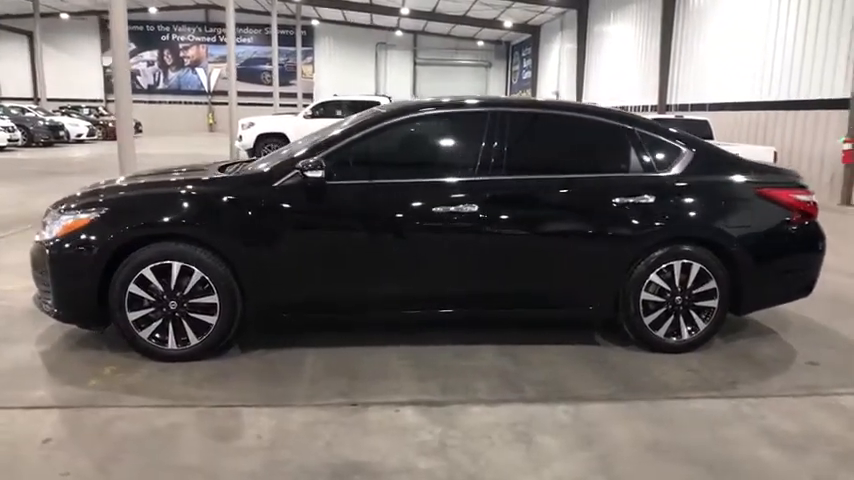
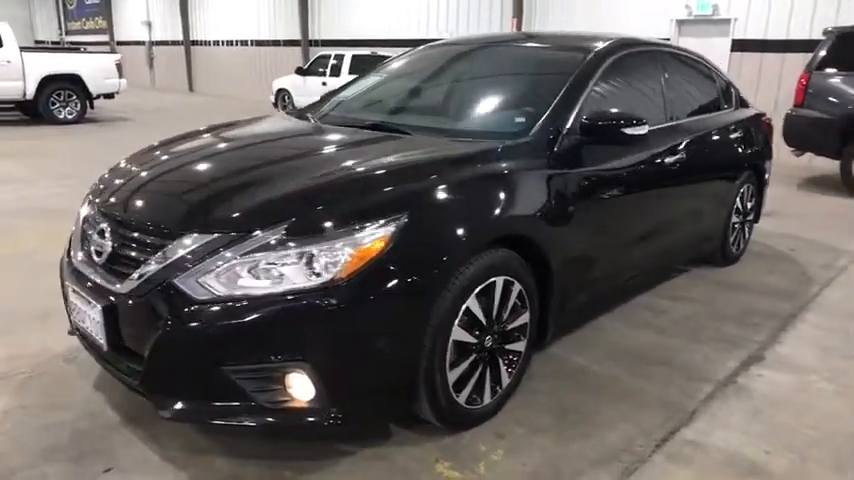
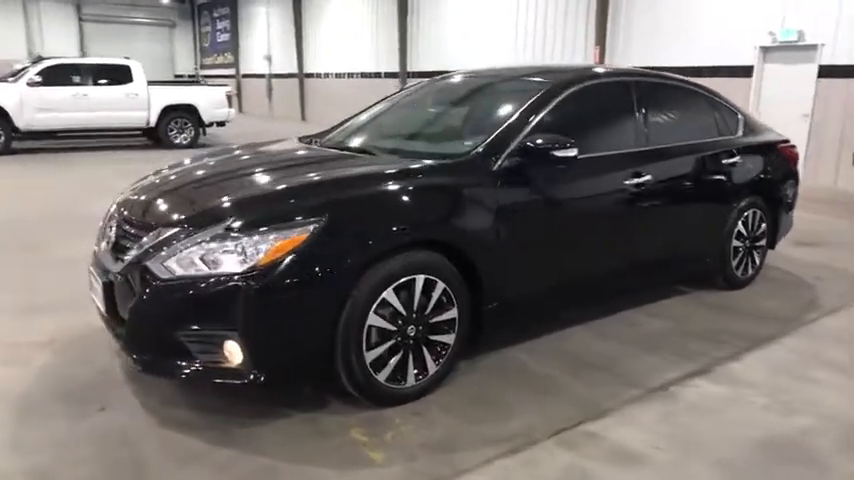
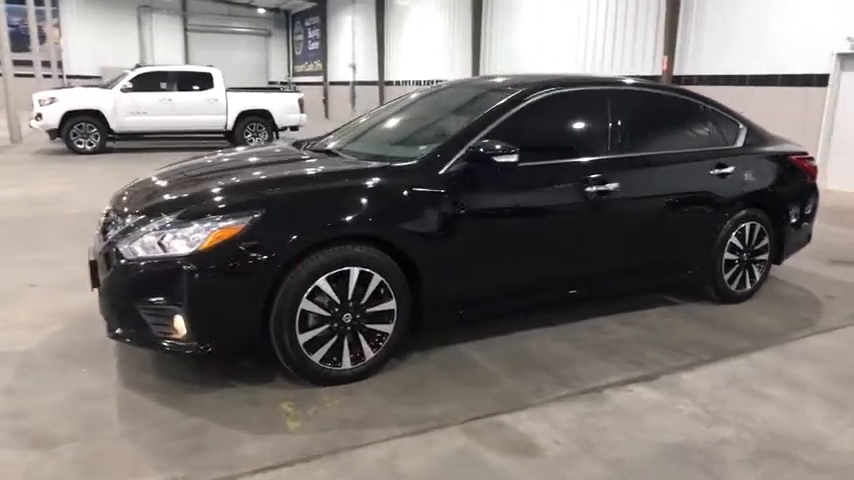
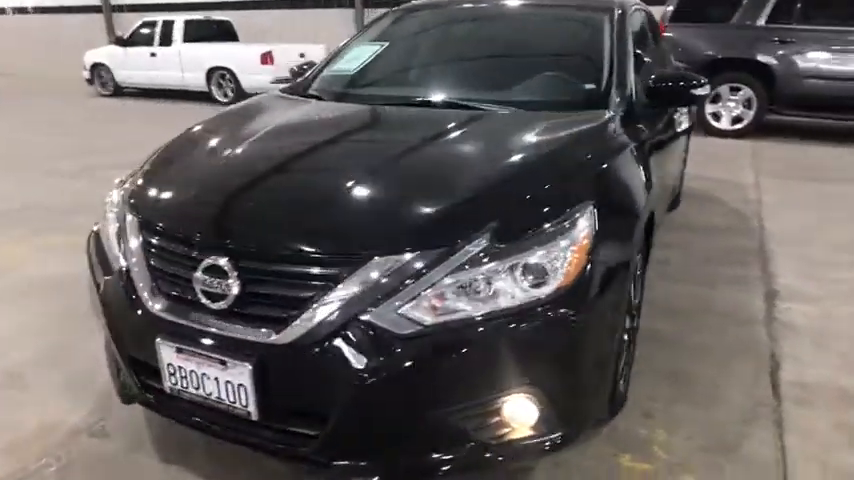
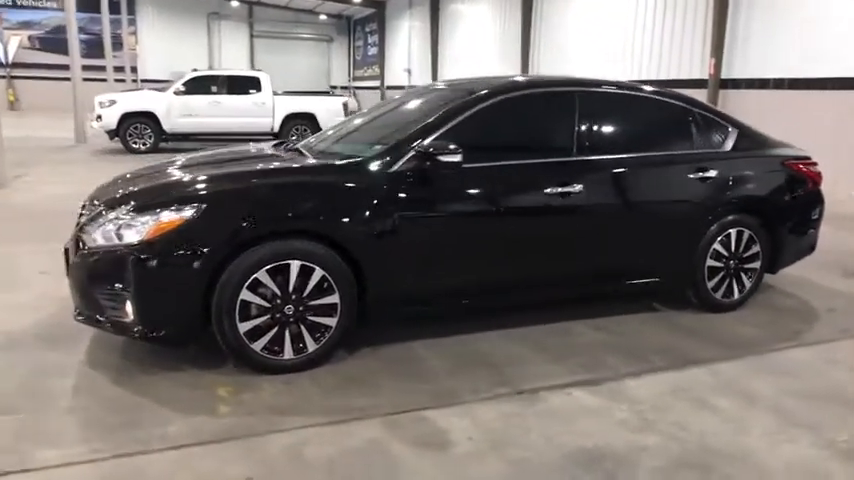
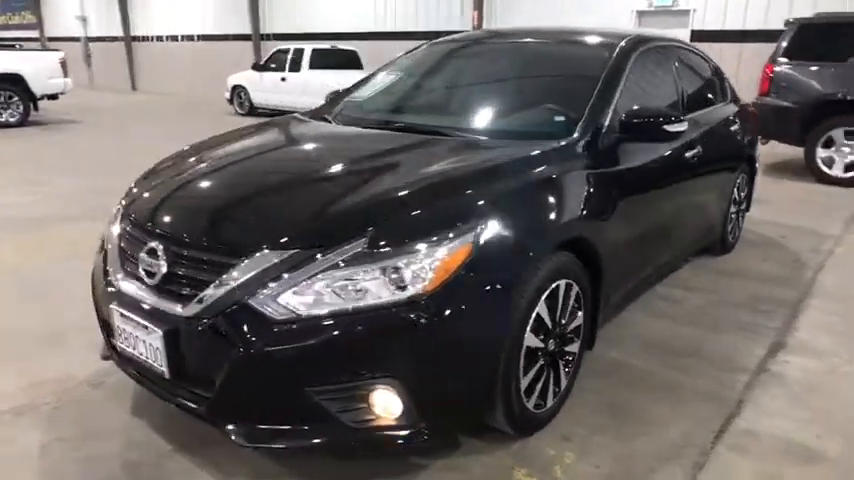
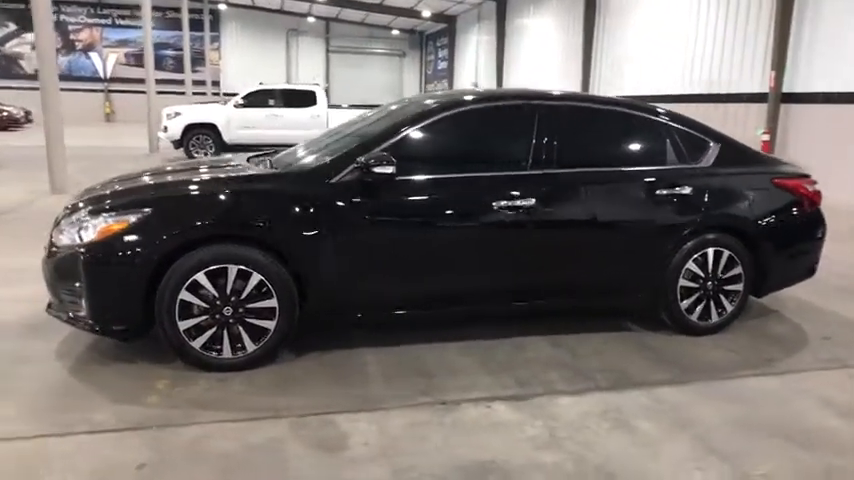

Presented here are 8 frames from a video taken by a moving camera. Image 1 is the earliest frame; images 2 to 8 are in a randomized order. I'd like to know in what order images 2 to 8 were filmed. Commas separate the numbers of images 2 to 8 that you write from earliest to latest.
8, 6, 4, 3, 2, 7, 5
